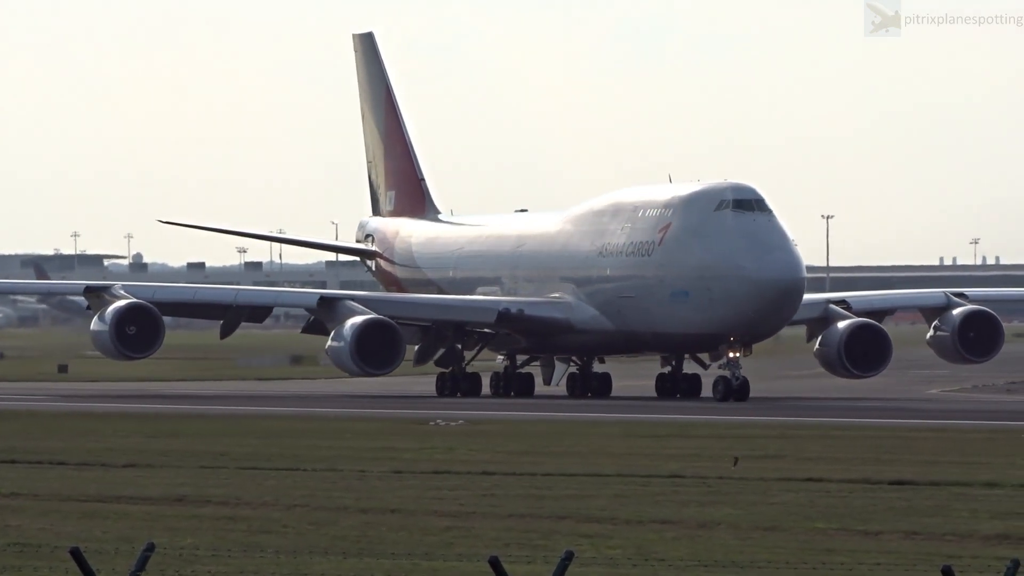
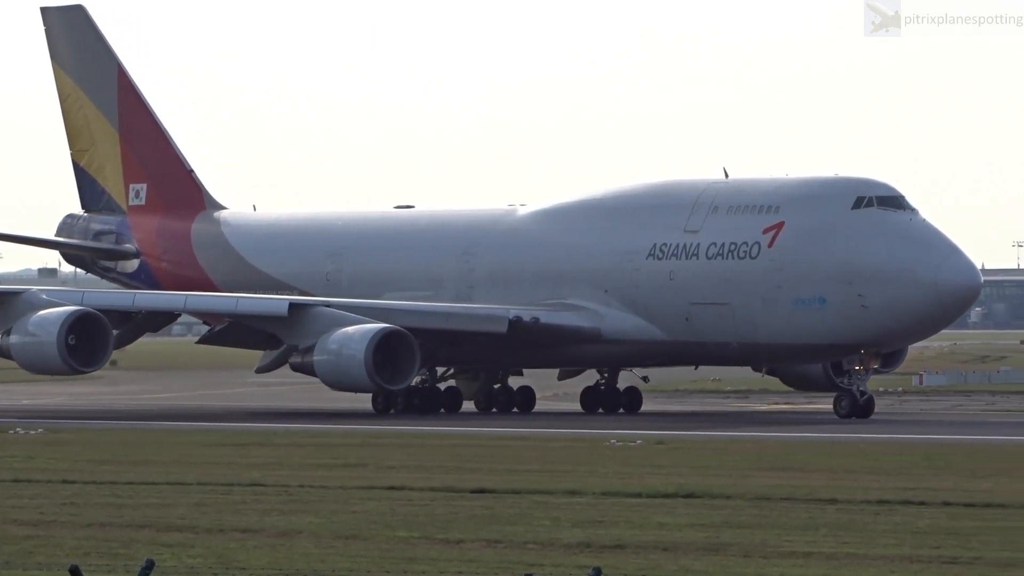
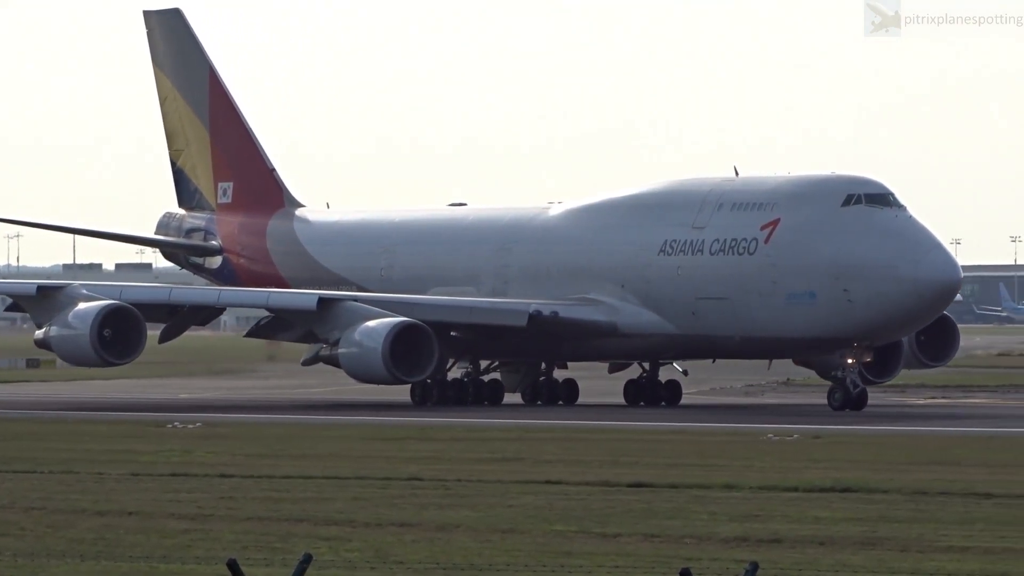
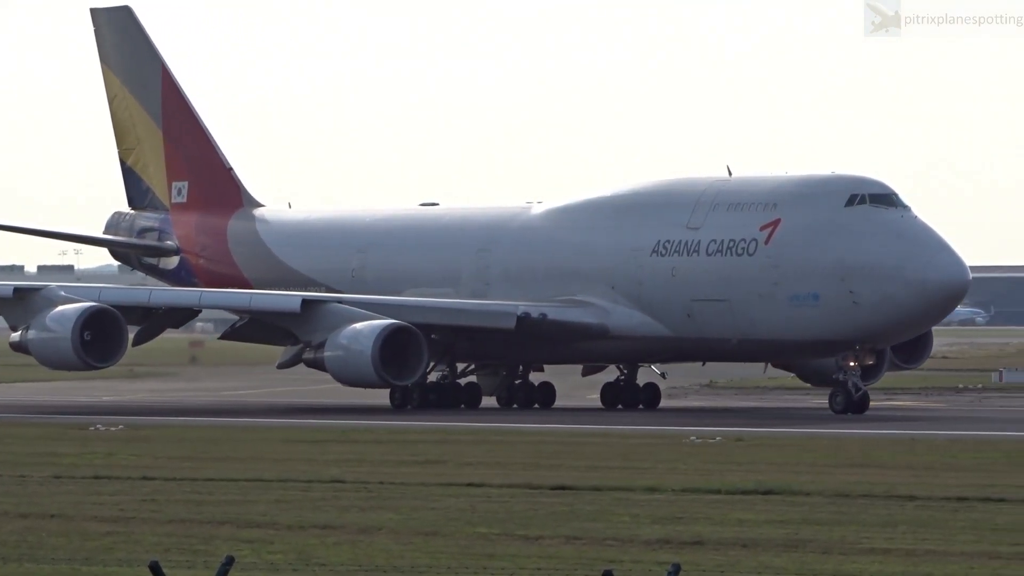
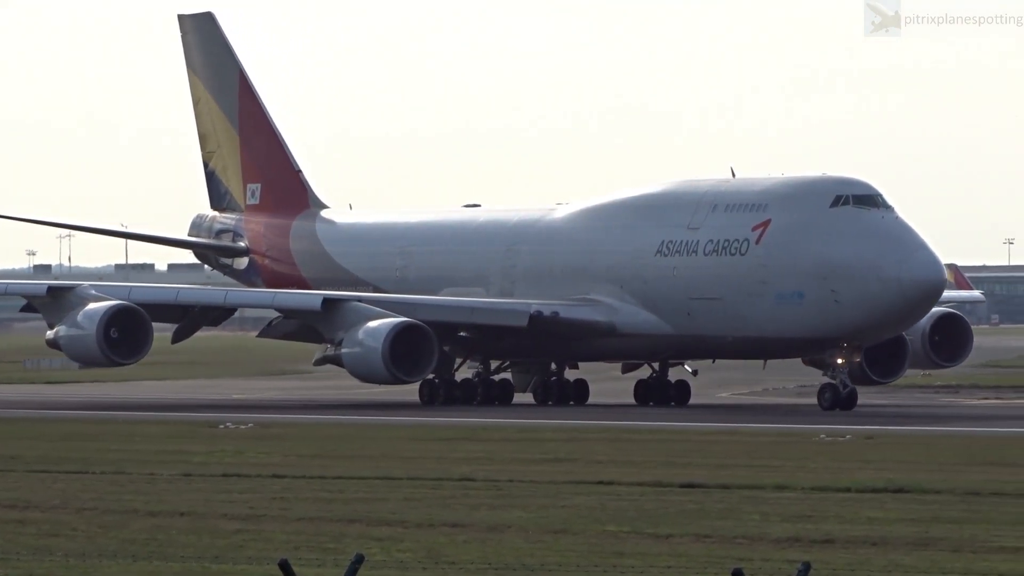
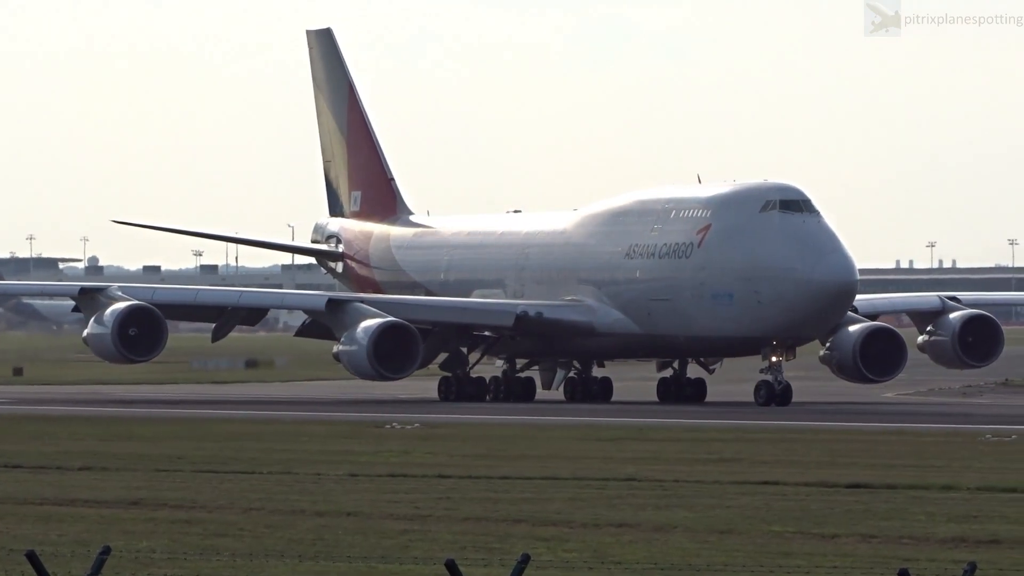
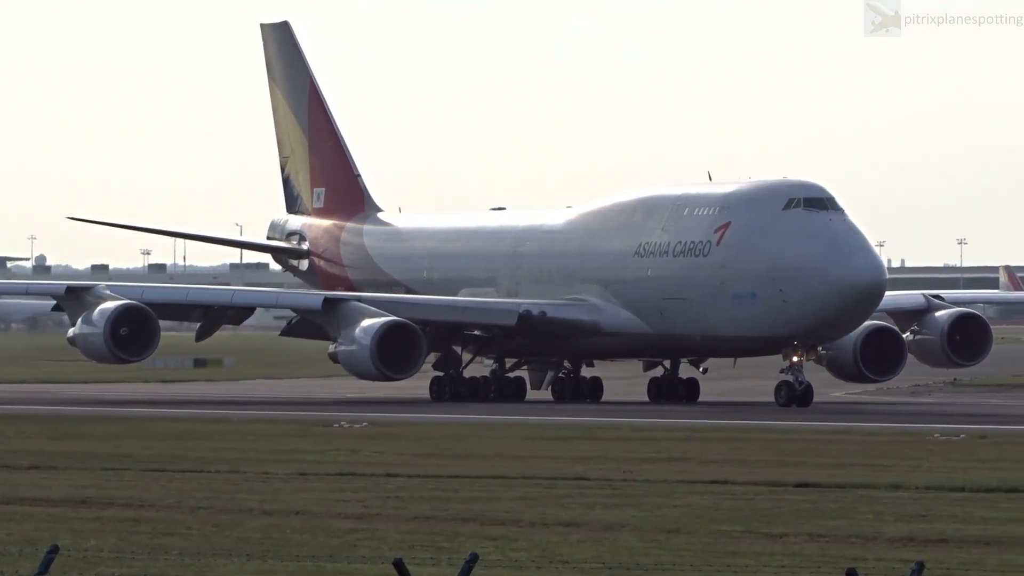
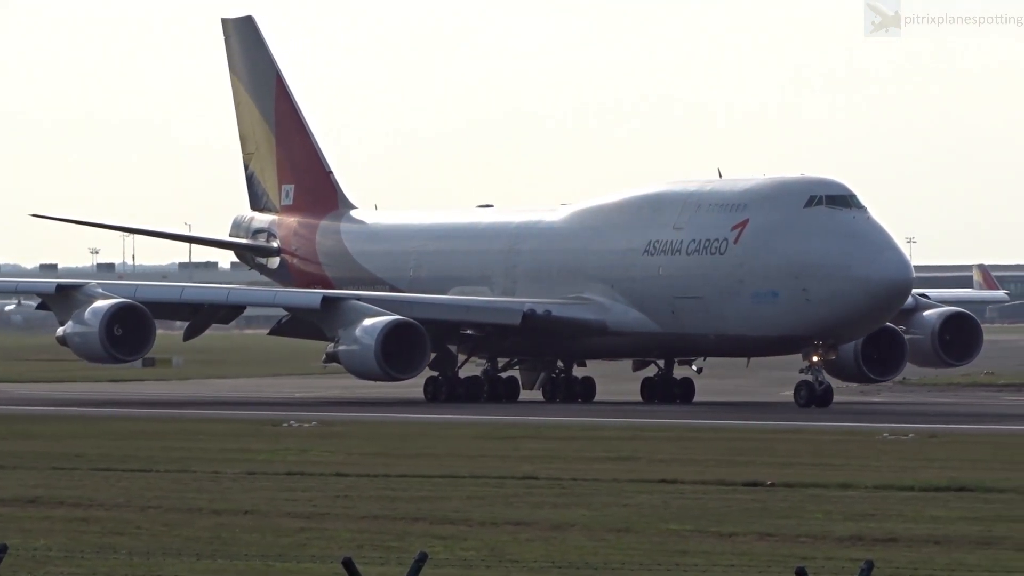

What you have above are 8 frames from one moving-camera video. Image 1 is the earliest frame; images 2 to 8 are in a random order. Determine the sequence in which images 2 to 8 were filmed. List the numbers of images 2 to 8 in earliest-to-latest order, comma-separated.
6, 7, 8, 5, 3, 4, 2
